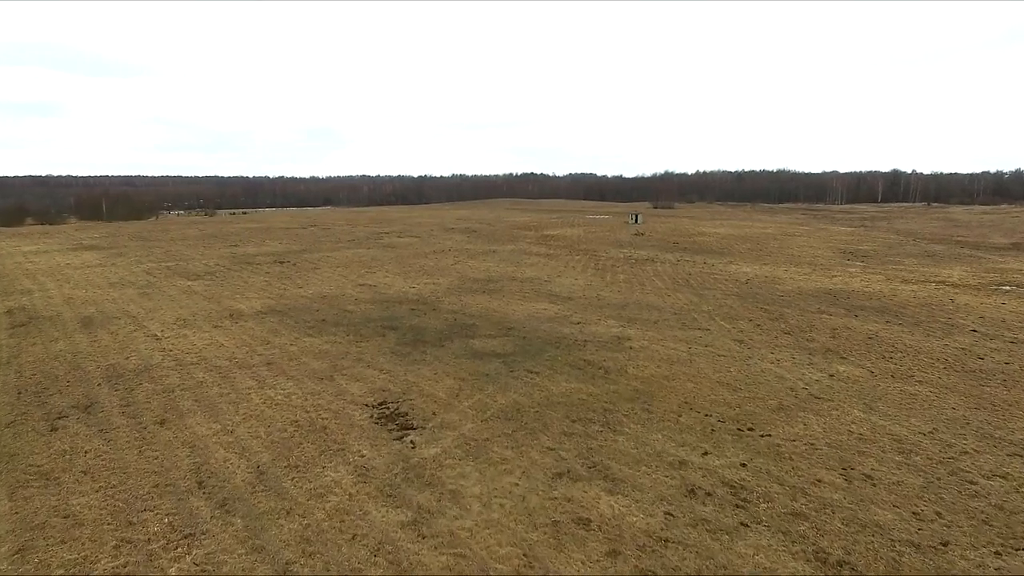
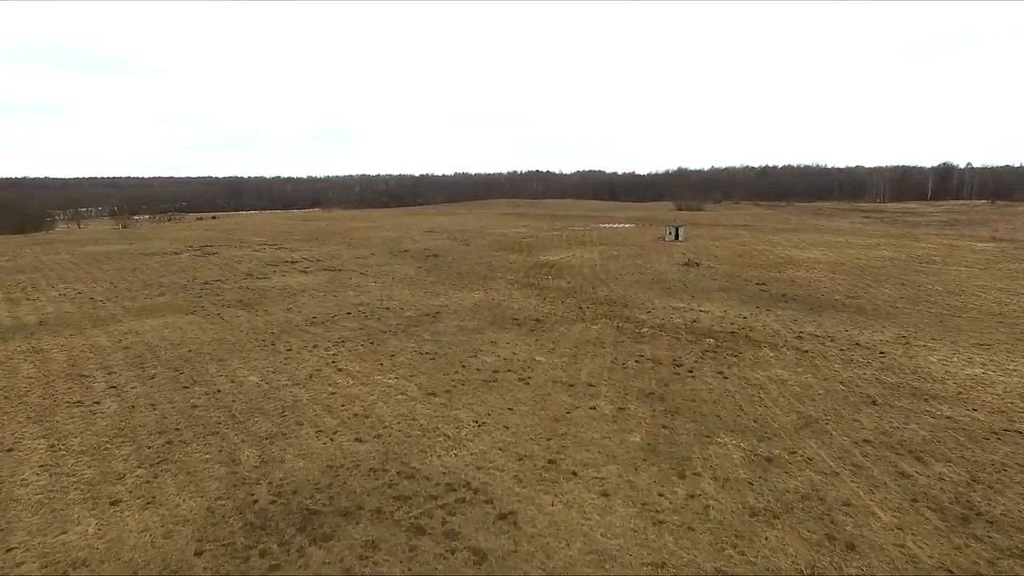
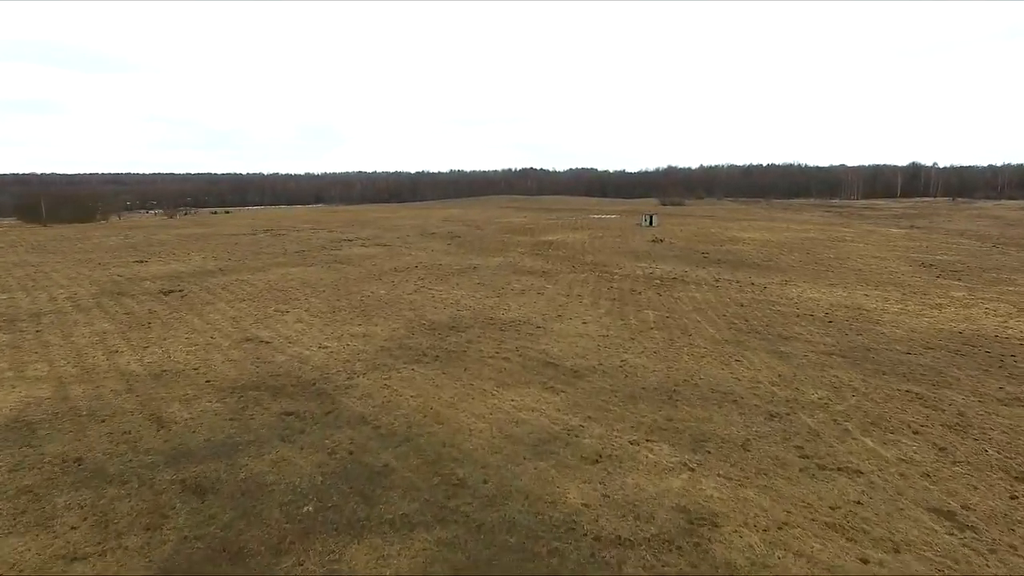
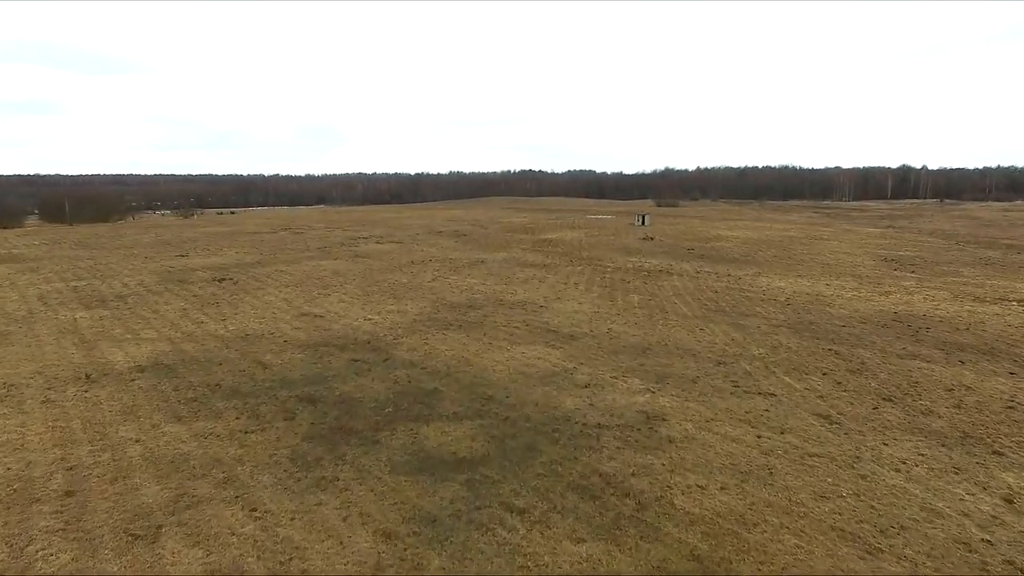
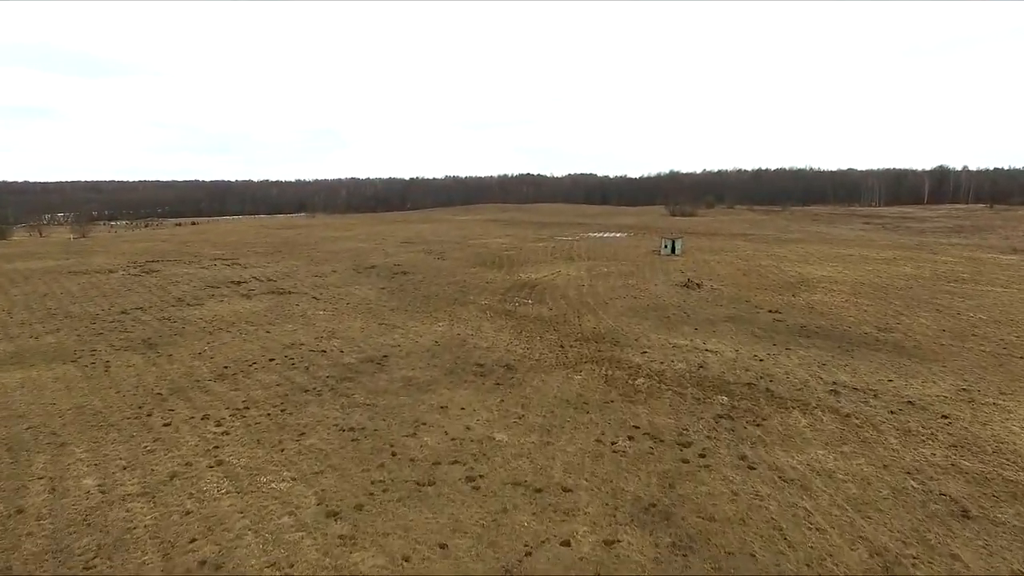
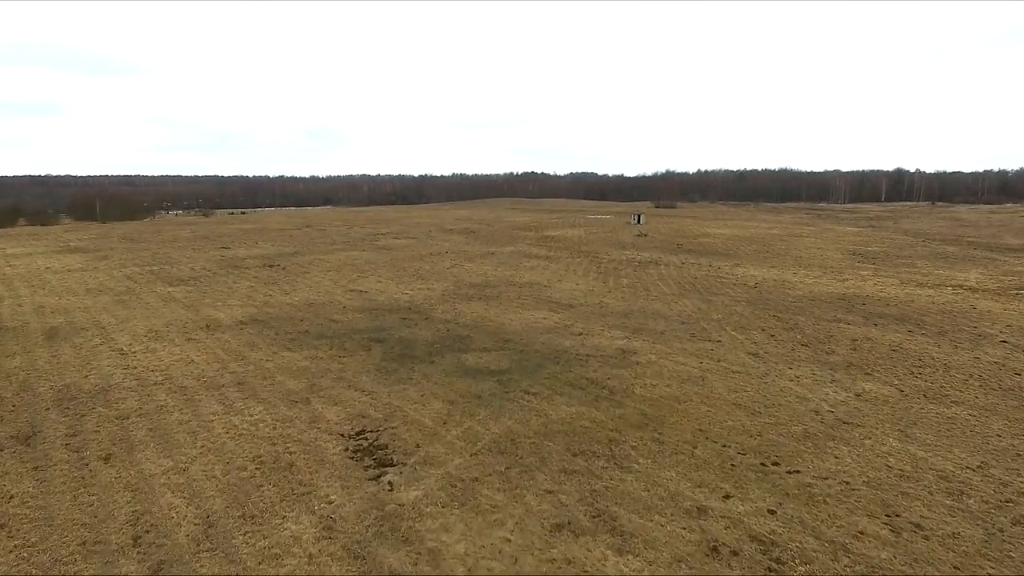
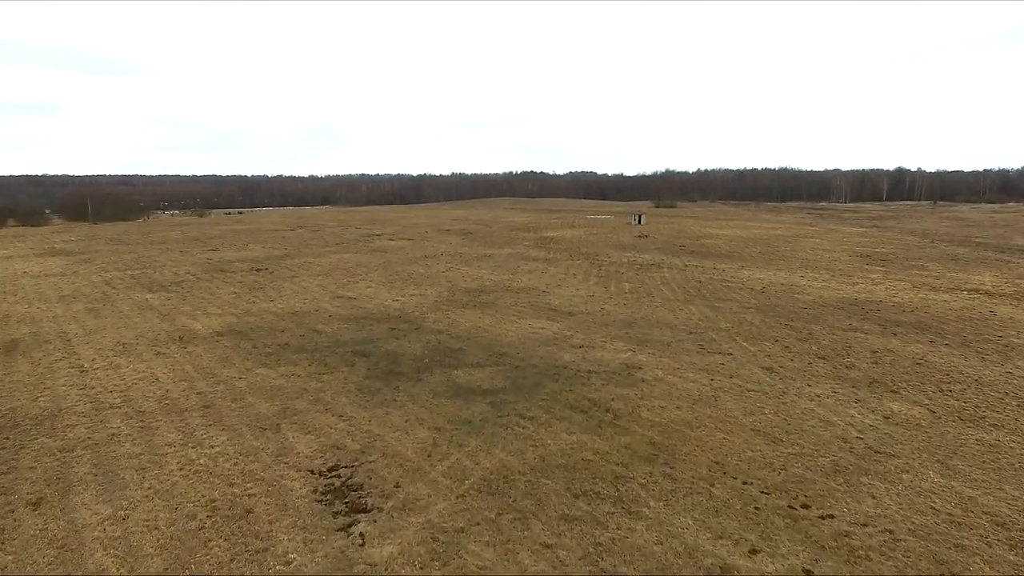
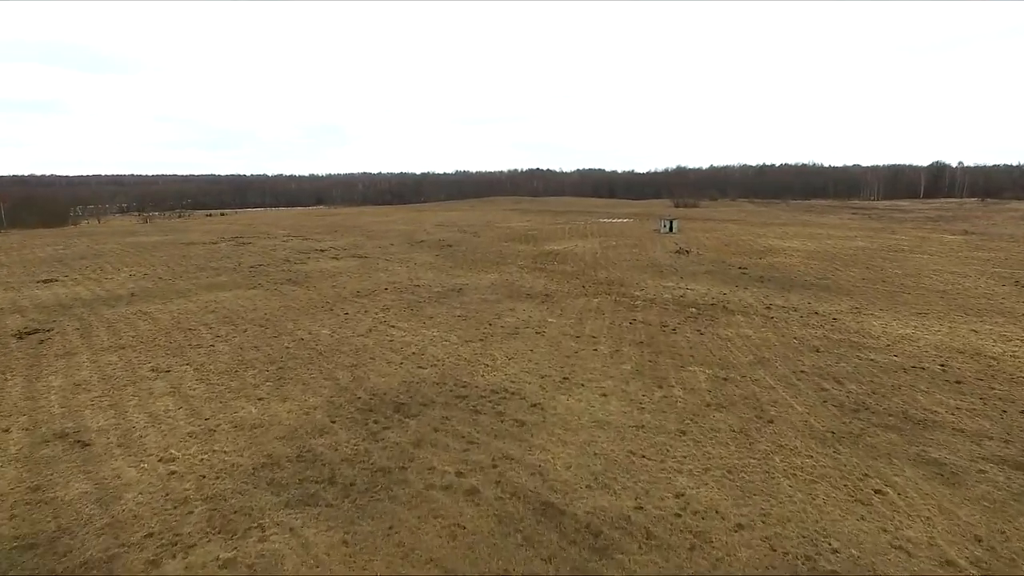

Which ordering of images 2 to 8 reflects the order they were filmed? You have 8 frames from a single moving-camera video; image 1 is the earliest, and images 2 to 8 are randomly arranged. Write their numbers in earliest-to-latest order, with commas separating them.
6, 7, 4, 3, 8, 2, 5
